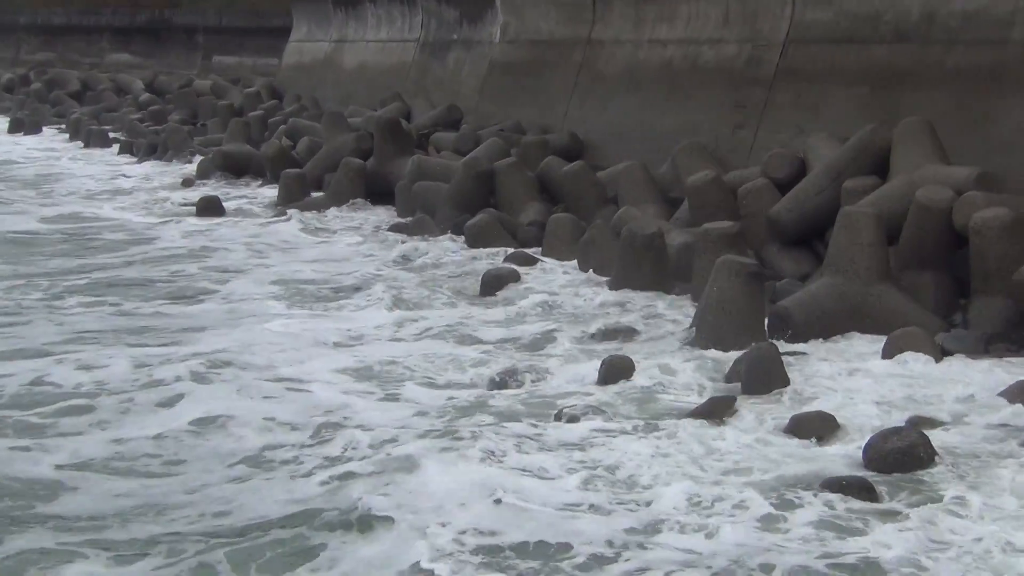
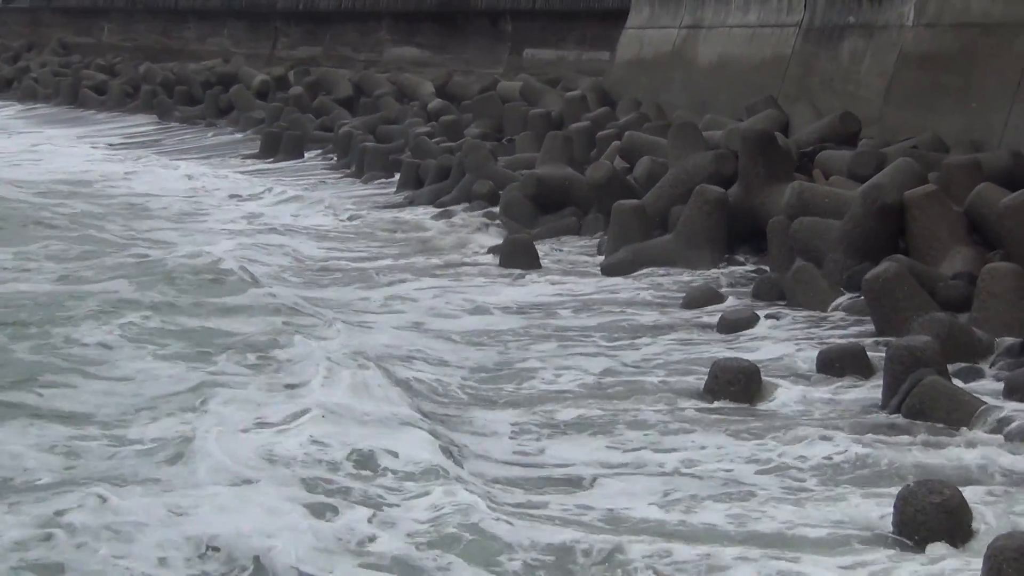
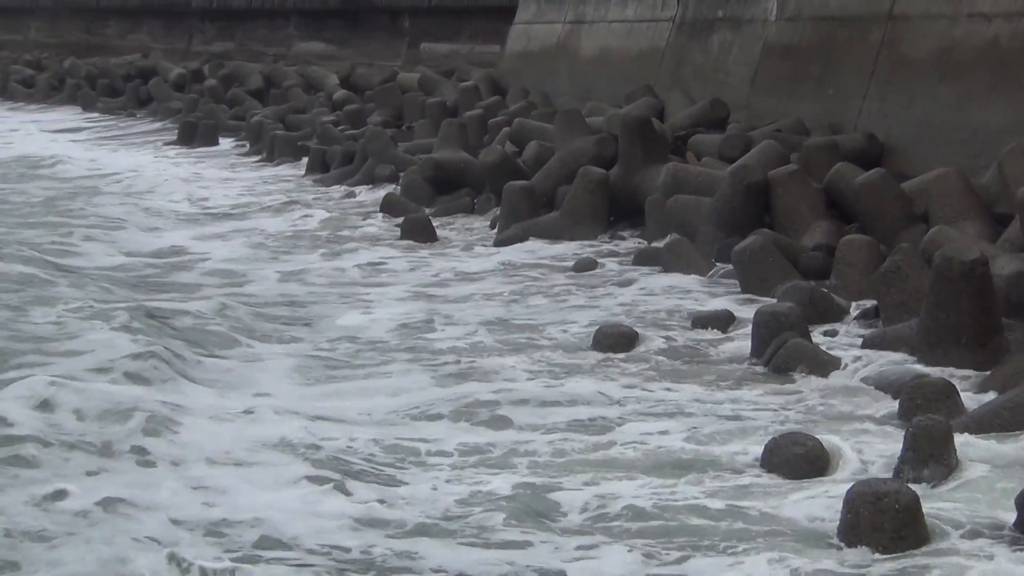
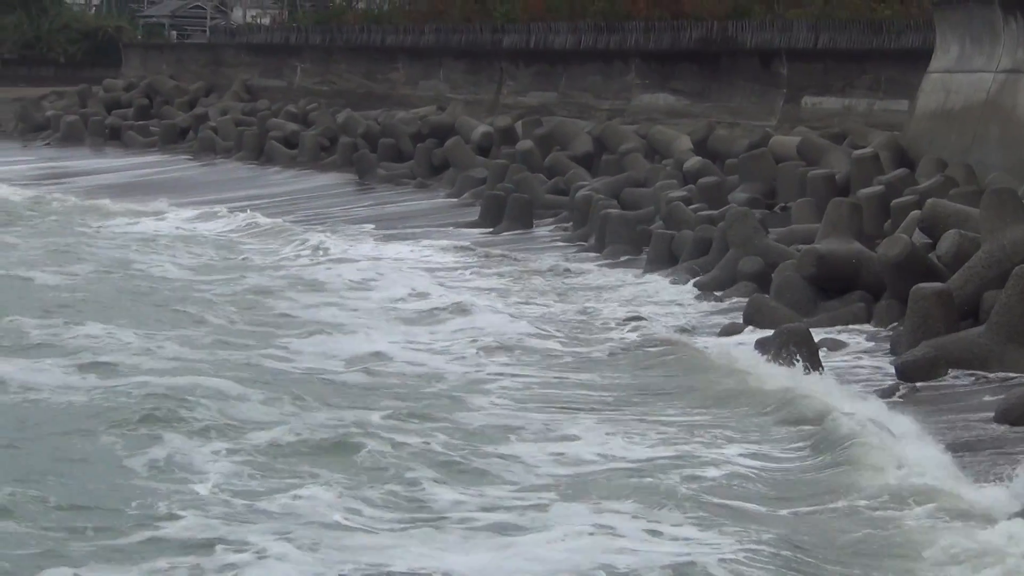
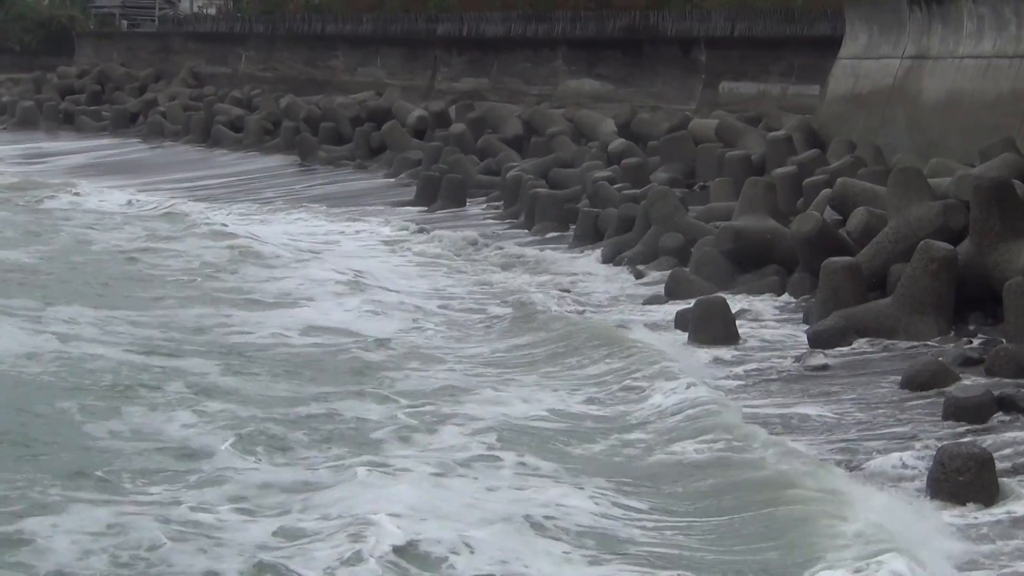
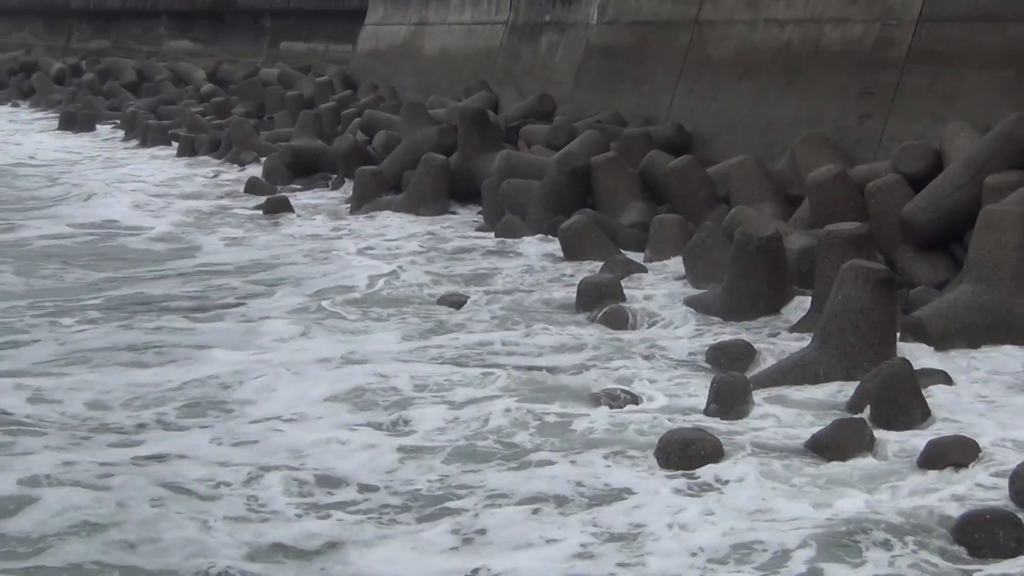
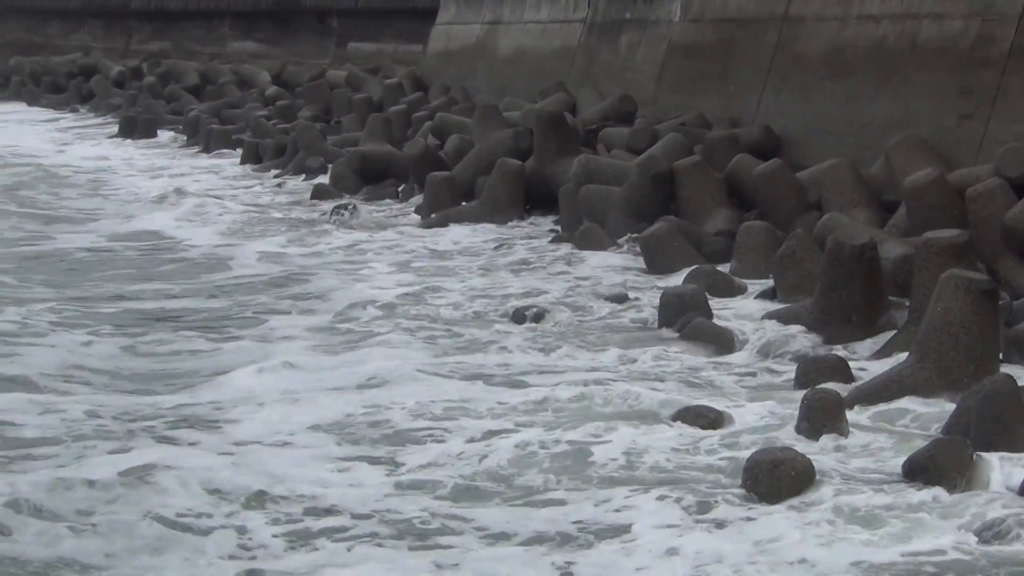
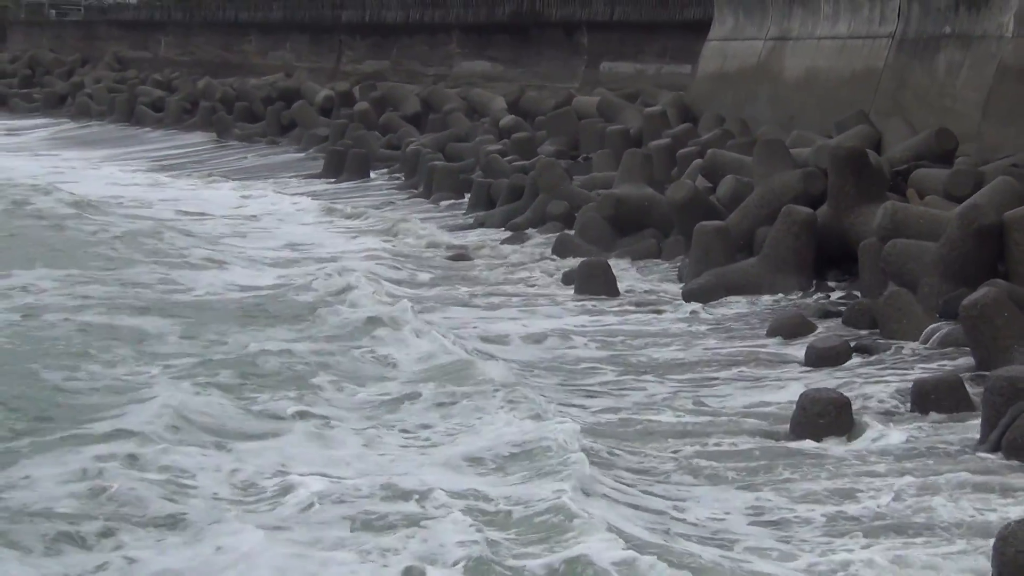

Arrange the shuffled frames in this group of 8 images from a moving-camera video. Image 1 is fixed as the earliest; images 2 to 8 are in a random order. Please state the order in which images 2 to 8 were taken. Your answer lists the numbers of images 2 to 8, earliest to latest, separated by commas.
6, 7, 3, 2, 8, 5, 4
